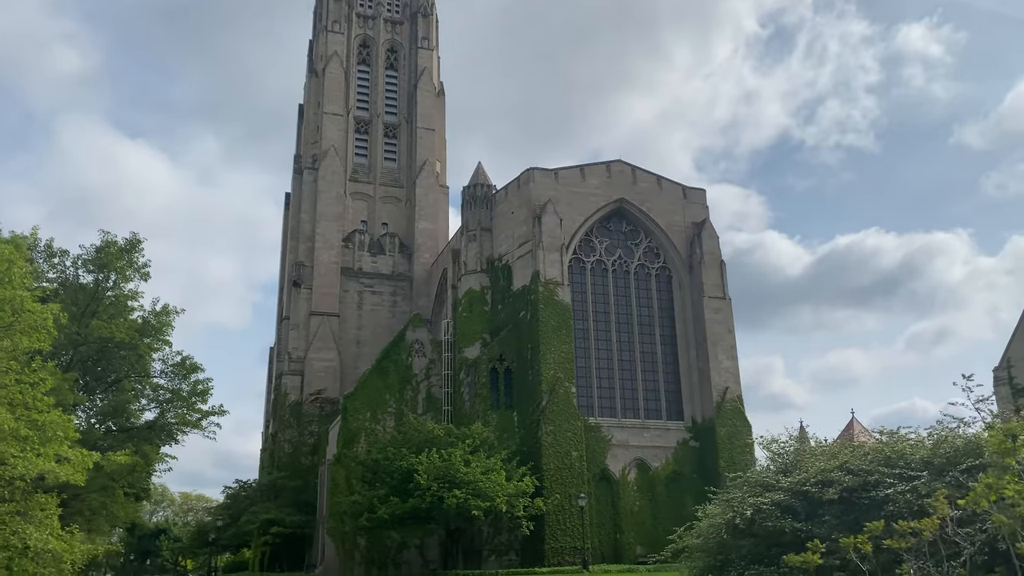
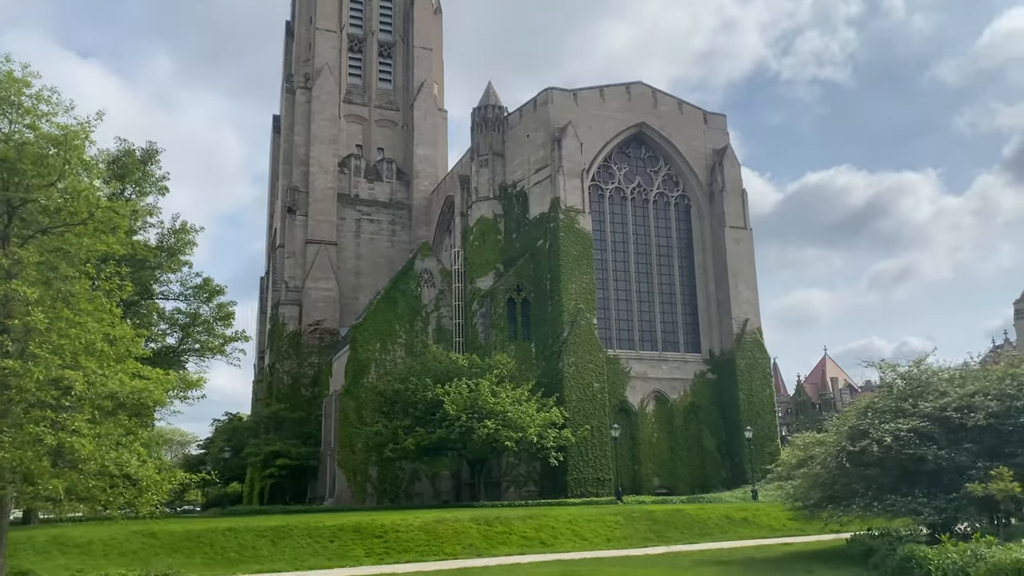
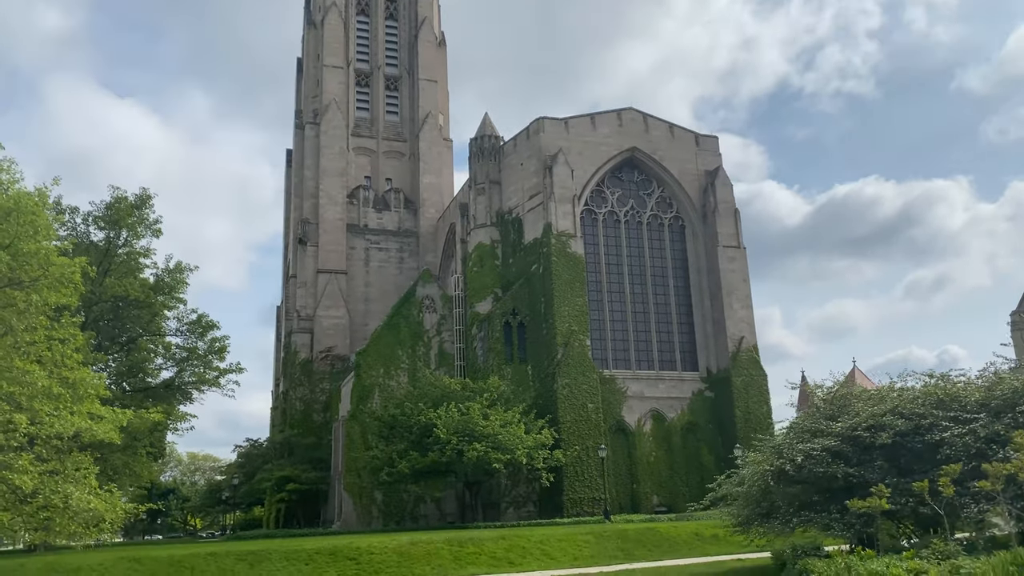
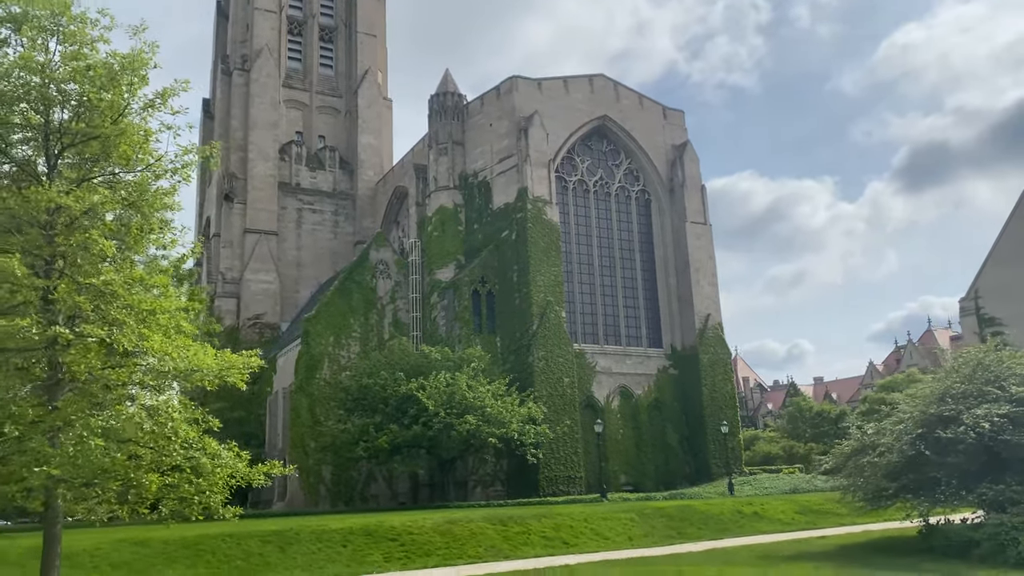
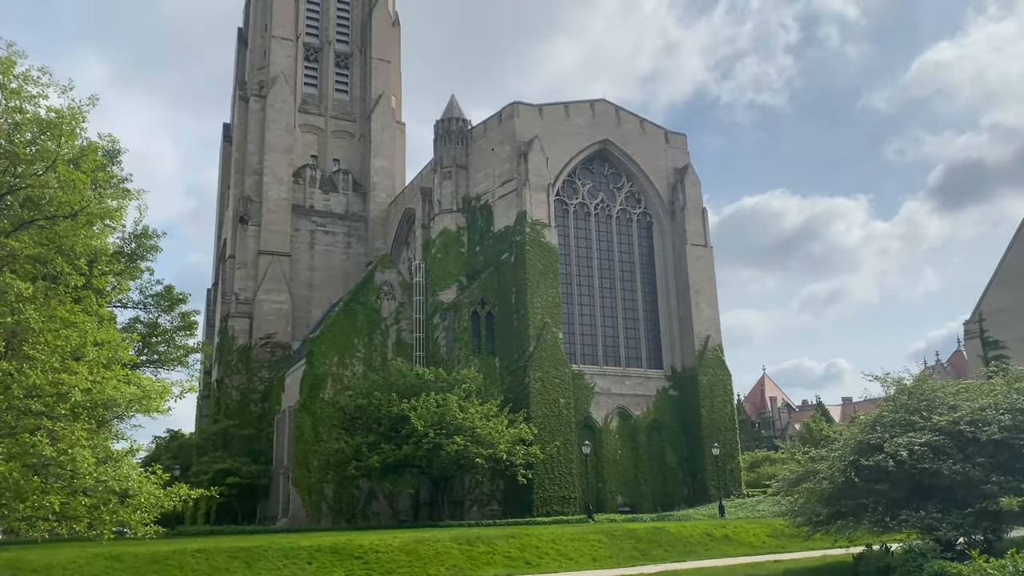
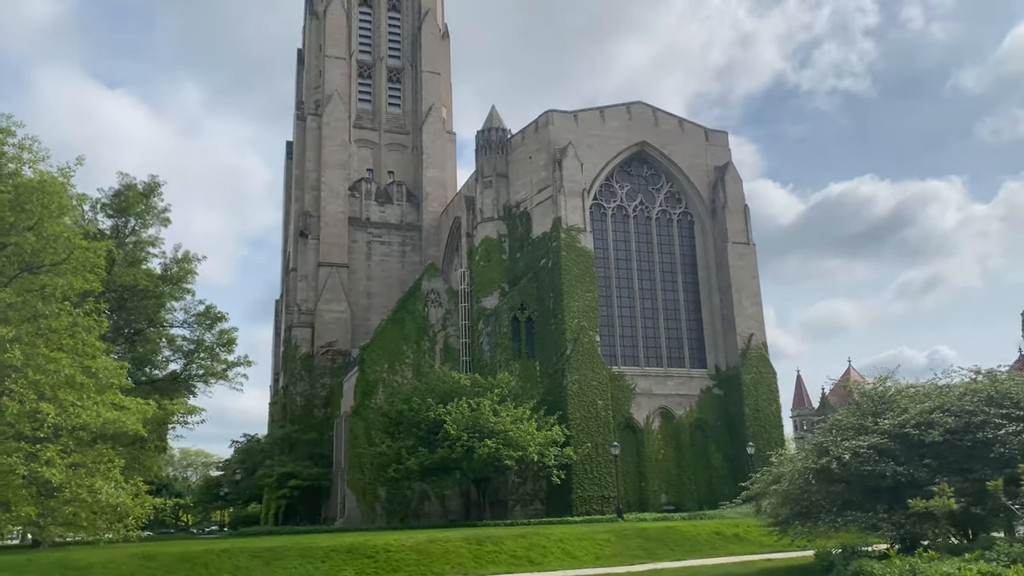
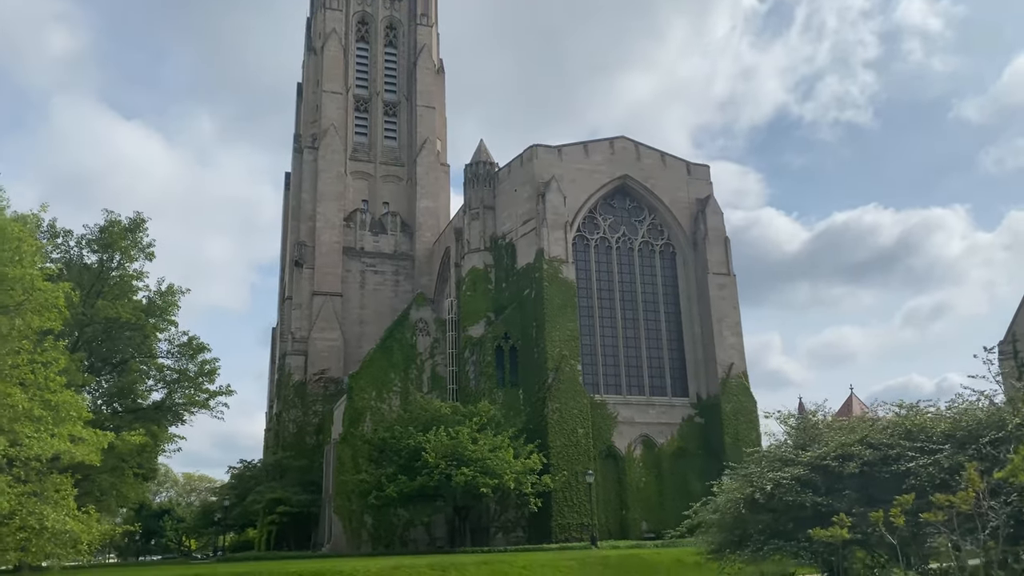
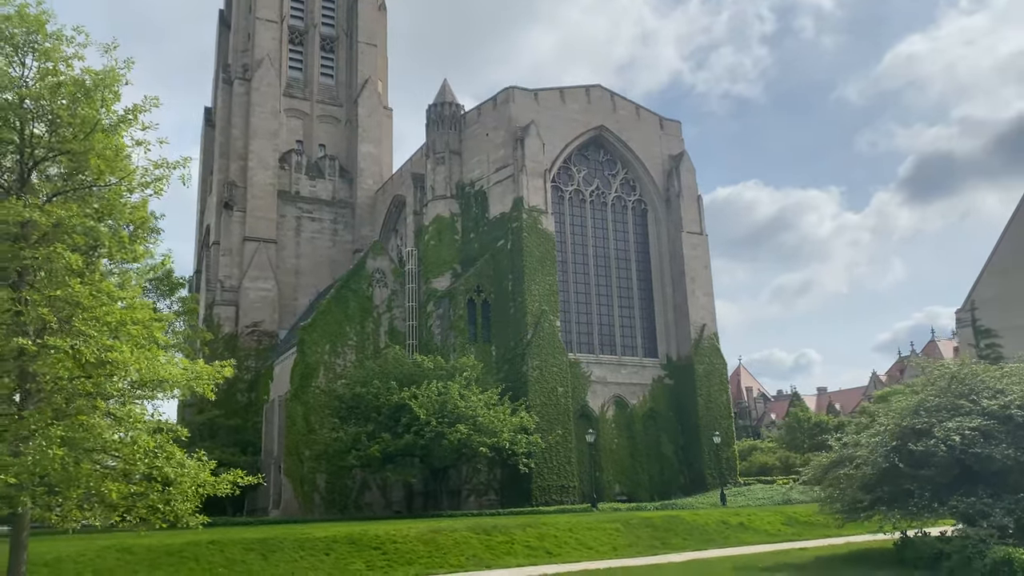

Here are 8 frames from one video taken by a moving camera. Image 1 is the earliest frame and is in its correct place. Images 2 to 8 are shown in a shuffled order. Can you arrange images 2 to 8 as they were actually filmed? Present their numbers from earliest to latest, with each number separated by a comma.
7, 3, 6, 2, 5, 8, 4
